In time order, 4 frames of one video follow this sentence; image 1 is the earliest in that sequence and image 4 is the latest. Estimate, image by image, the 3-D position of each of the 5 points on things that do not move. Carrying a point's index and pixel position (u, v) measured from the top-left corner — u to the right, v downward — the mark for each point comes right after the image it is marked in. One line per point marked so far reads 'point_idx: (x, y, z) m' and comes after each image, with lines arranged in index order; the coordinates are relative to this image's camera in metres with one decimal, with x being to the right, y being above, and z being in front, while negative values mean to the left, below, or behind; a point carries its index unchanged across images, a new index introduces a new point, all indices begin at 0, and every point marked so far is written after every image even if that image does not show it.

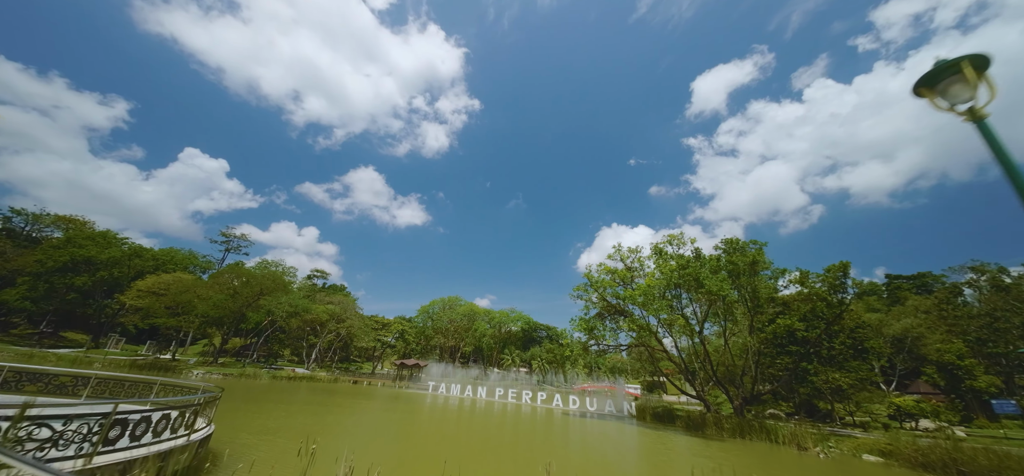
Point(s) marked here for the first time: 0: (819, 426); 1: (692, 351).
0: (+14.5, -8.8, +15.7) m
1: (+10.4, -6.4, +19.1) m
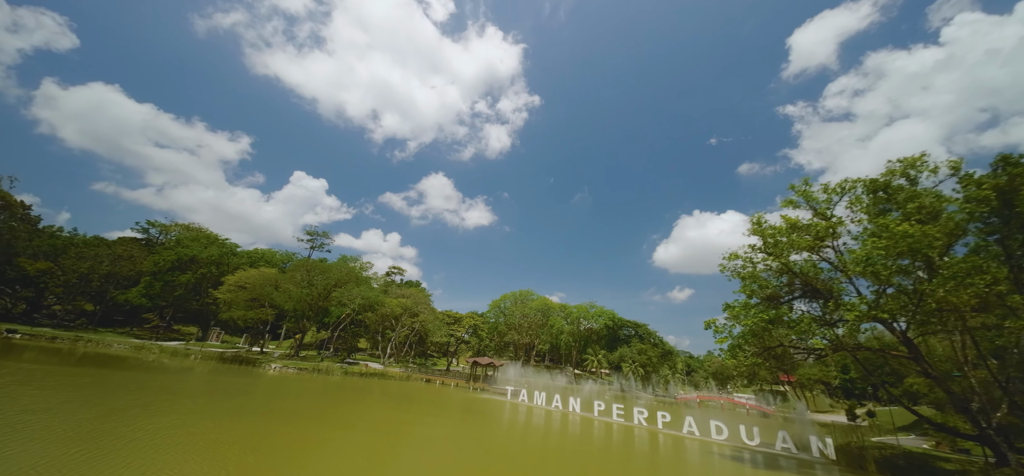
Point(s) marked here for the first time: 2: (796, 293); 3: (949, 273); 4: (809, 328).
0: (+18.0, -6.1, +6.8) m
1: (+14.5, -3.9, +10.9) m
2: (+9.8, -1.9, +11.5) m
3: (+10.9, -0.9, +8.5) m
4: (+9.6, -2.9, +10.7) m
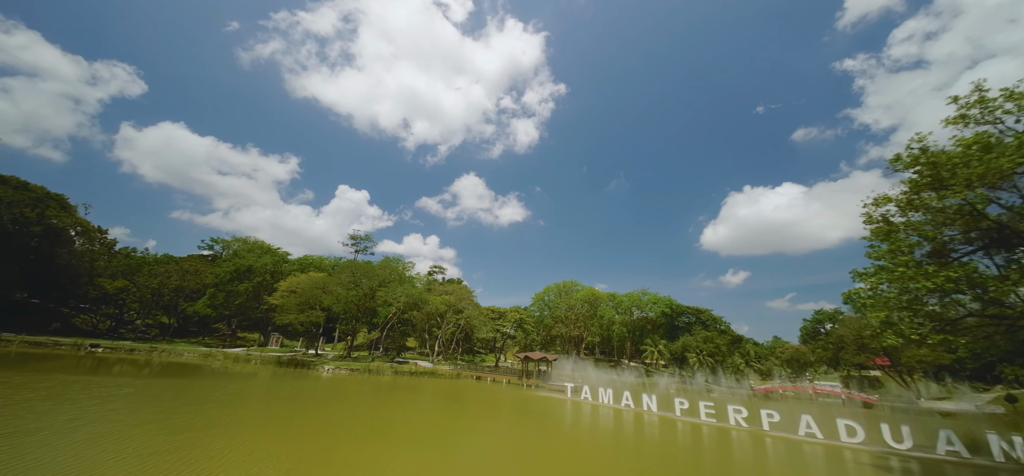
0: (+19.5, -3.8, +2.8) m
1: (+16.3, -1.8, +7.2) m
2: (+11.5, -0.1, +8.3) m
3: (+12.2, +0.9, +5.2) m
4: (+11.3, -1.1, +7.6) m
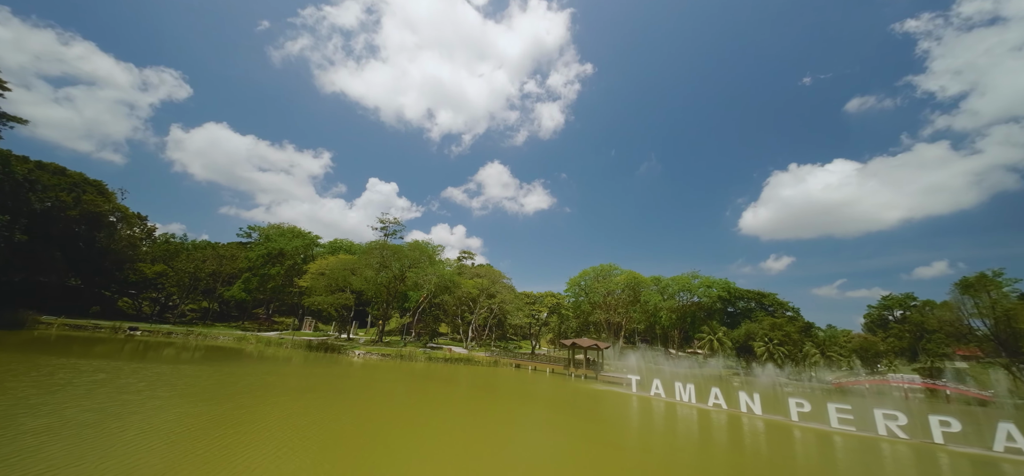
0: (+20.7, -2.3, -1.9) m
1: (+17.9, -0.1, +2.7) m
2: (+13.1, +1.5, +4.1) m
3: (+13.6, +2.4, +0.9) m
4: (+12.9, +0.5, +3.4) m
